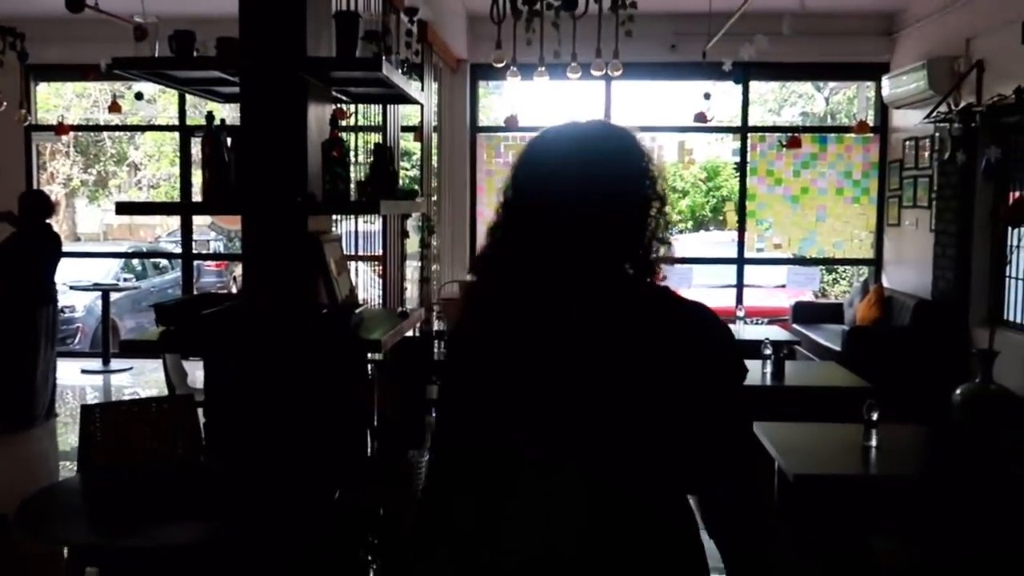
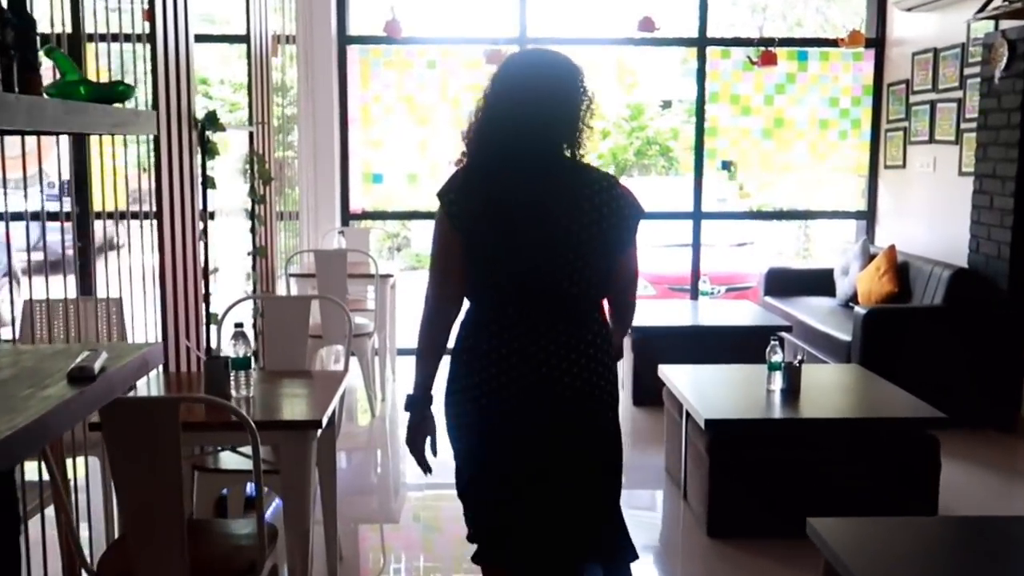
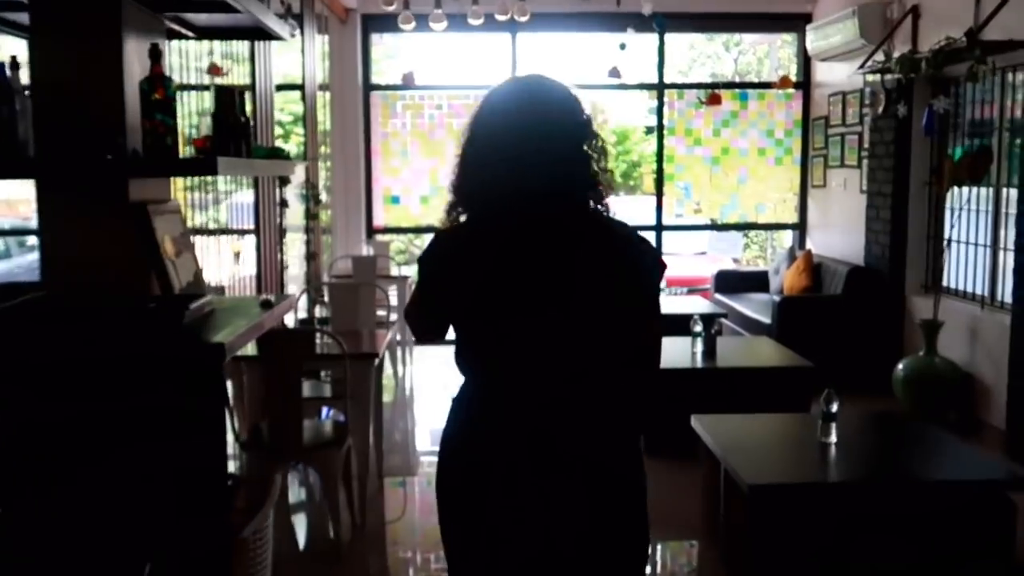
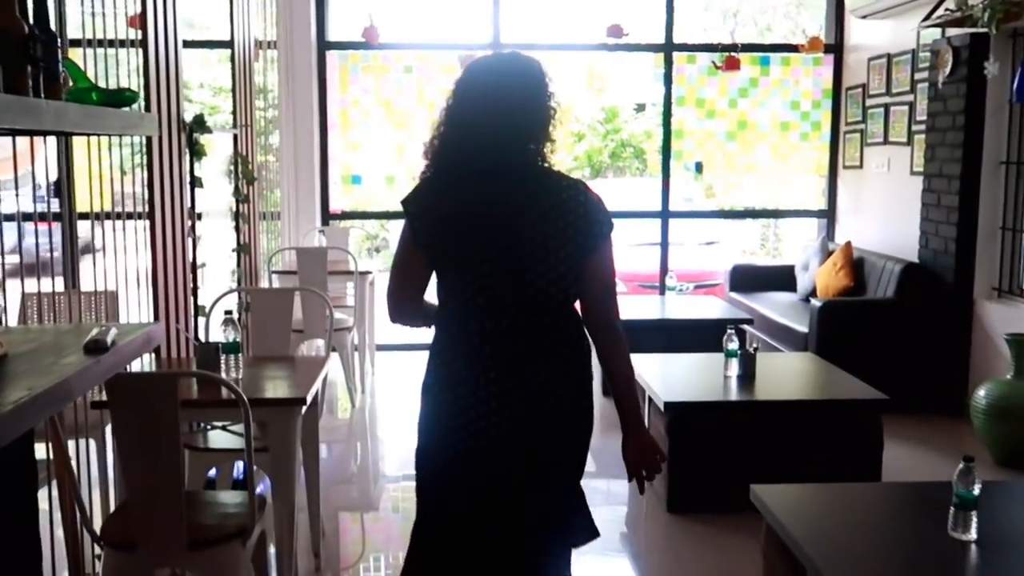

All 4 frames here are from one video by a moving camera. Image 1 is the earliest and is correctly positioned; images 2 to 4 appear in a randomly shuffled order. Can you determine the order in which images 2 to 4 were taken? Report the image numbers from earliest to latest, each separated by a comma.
3, 4, 2
